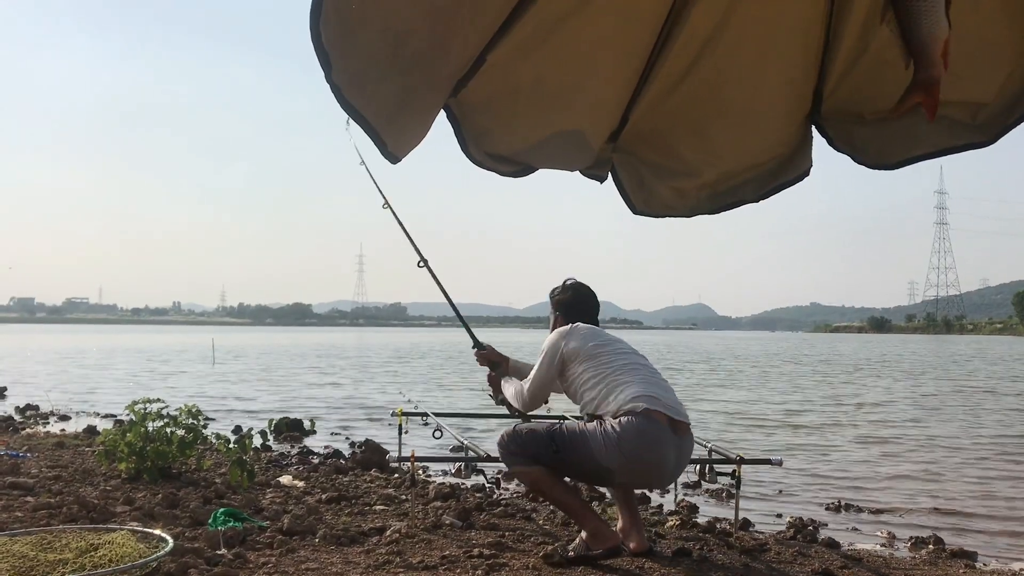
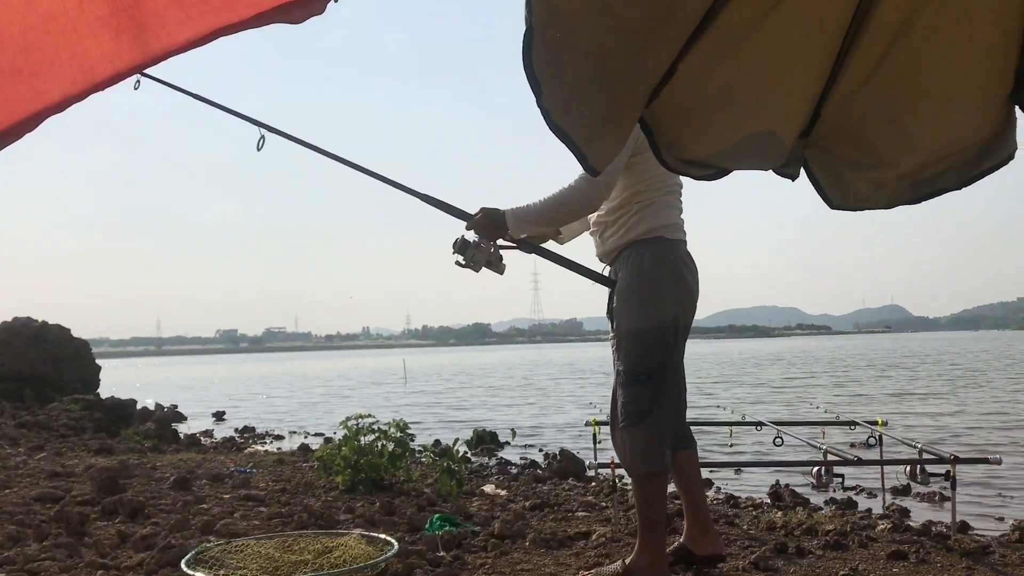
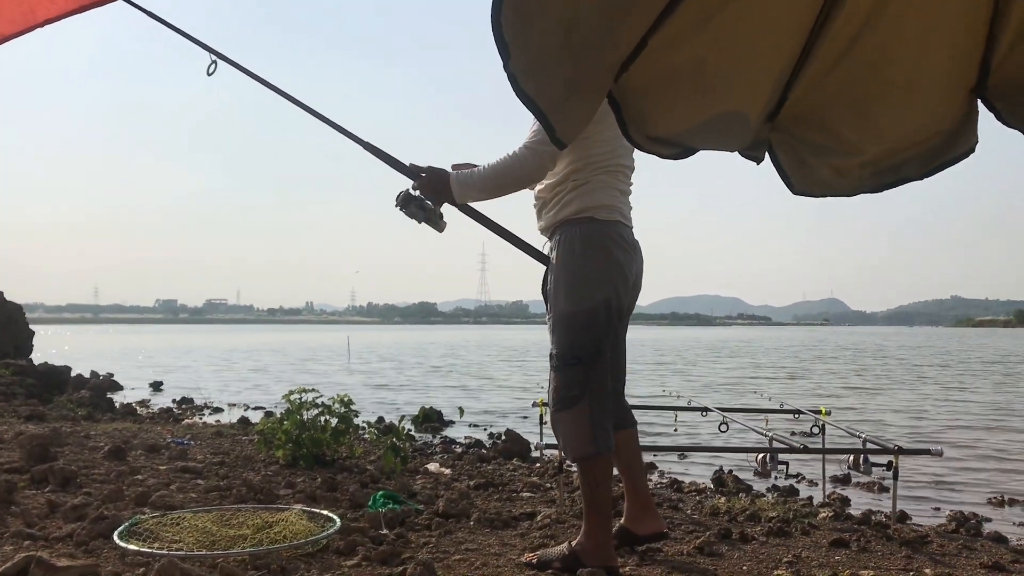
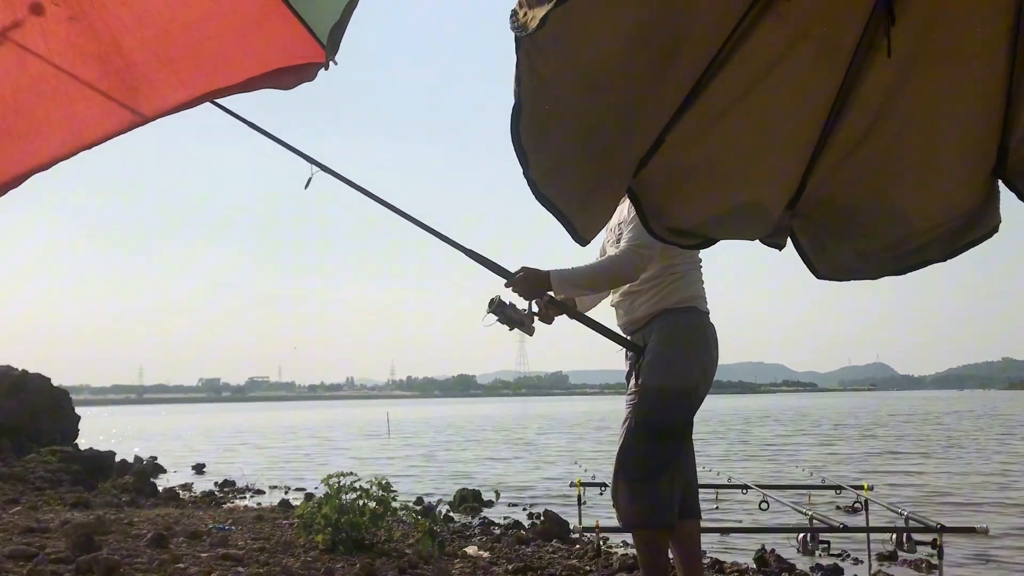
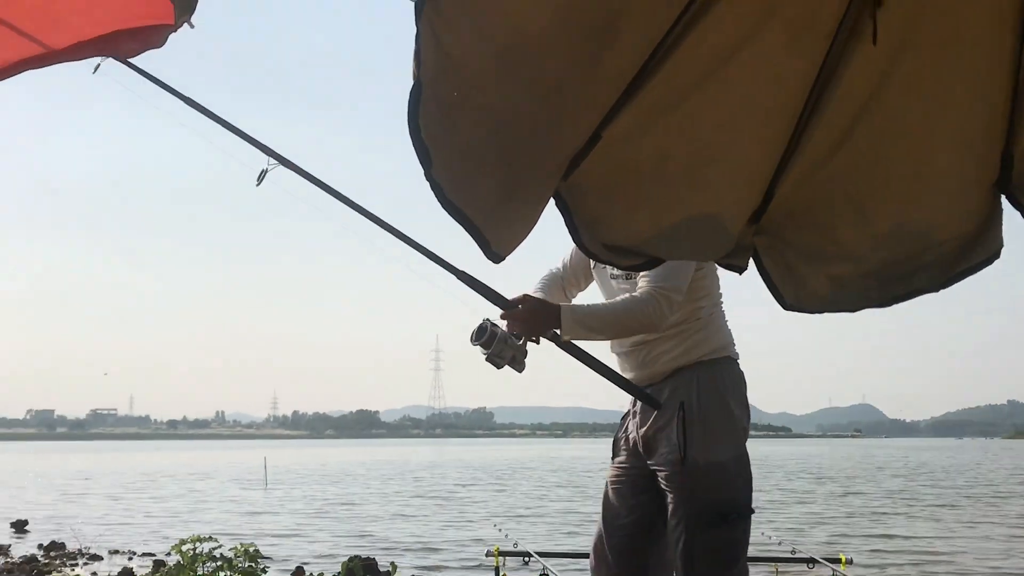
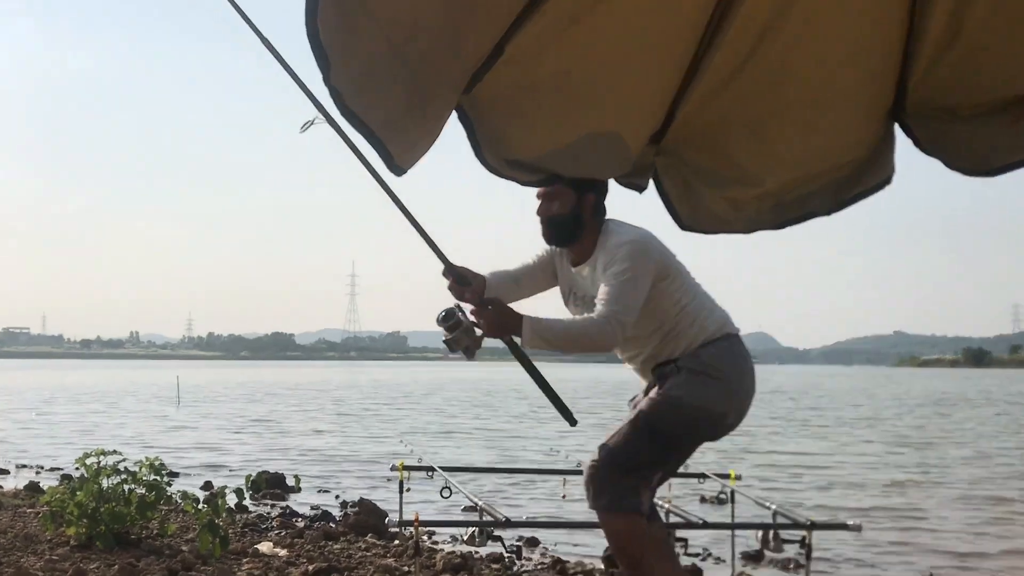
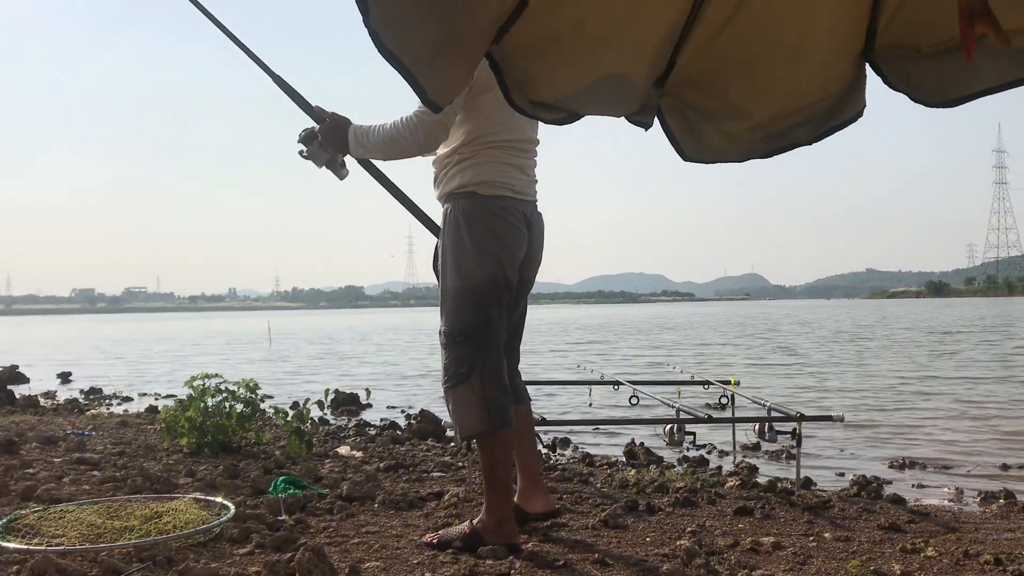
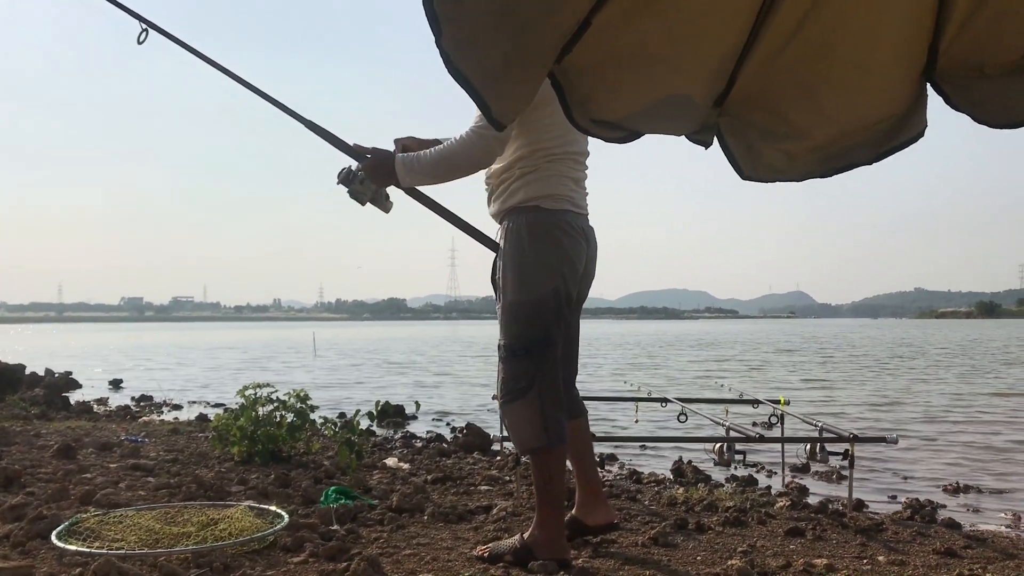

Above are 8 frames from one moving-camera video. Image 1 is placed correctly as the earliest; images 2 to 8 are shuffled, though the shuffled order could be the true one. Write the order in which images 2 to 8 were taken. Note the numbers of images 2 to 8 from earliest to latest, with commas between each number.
6, 5, 4, 2, 3, 8, 7
